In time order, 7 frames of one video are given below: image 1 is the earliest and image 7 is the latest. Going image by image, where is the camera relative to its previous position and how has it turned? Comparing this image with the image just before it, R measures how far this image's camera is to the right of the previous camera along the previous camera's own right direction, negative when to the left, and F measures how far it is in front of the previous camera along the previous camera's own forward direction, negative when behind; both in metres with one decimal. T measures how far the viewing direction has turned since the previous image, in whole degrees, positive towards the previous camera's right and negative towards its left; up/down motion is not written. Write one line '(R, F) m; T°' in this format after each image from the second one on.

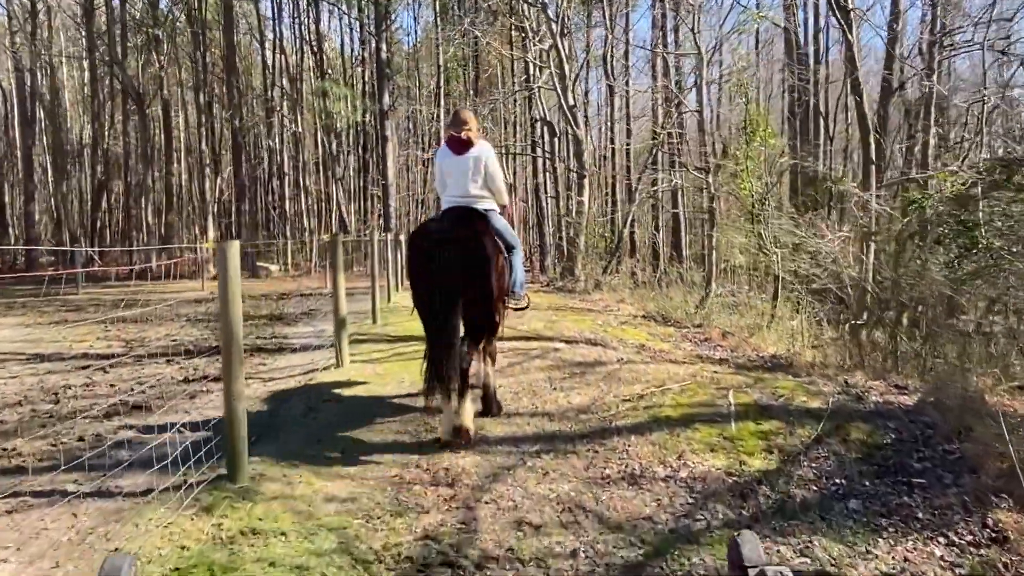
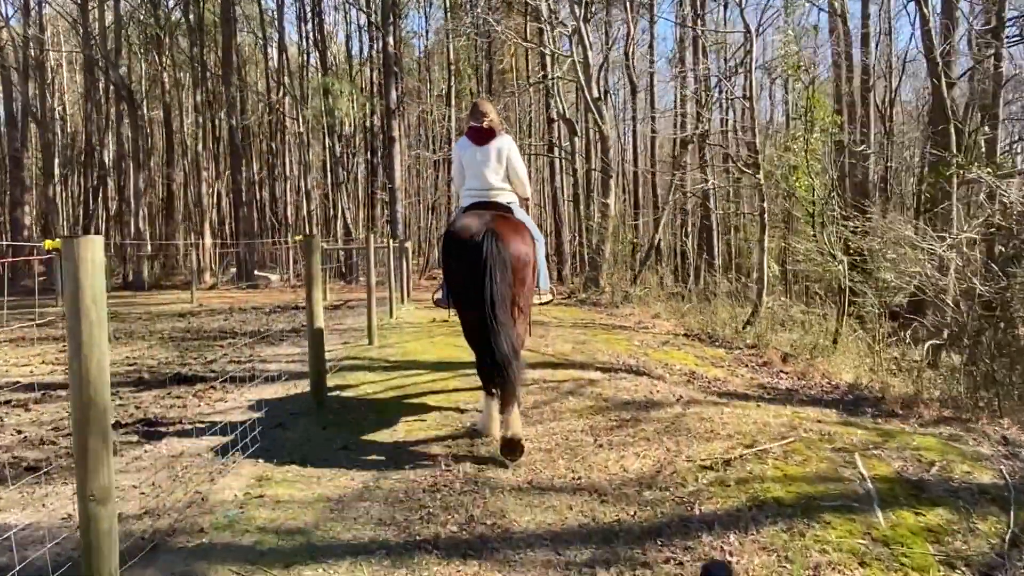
(-0.1, +1.8) m; -1°
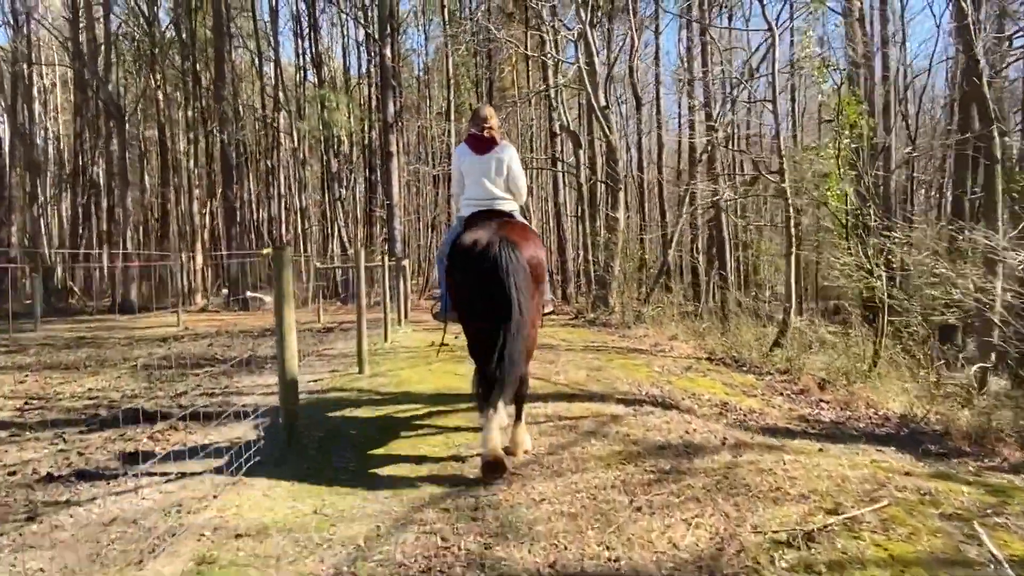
(-0.1, +1.0) m; 0°
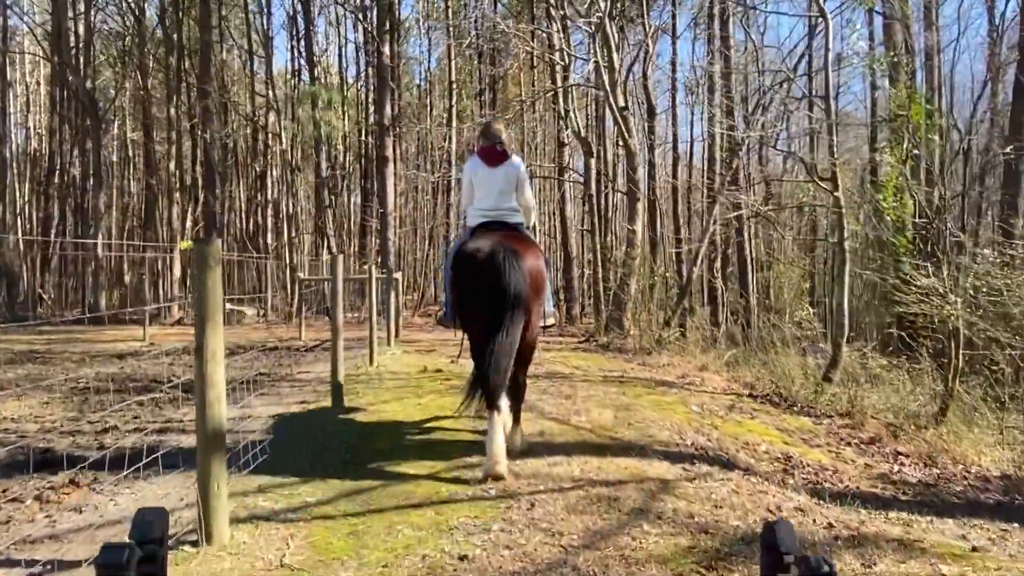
(-0.1, +1.6) m; 0°
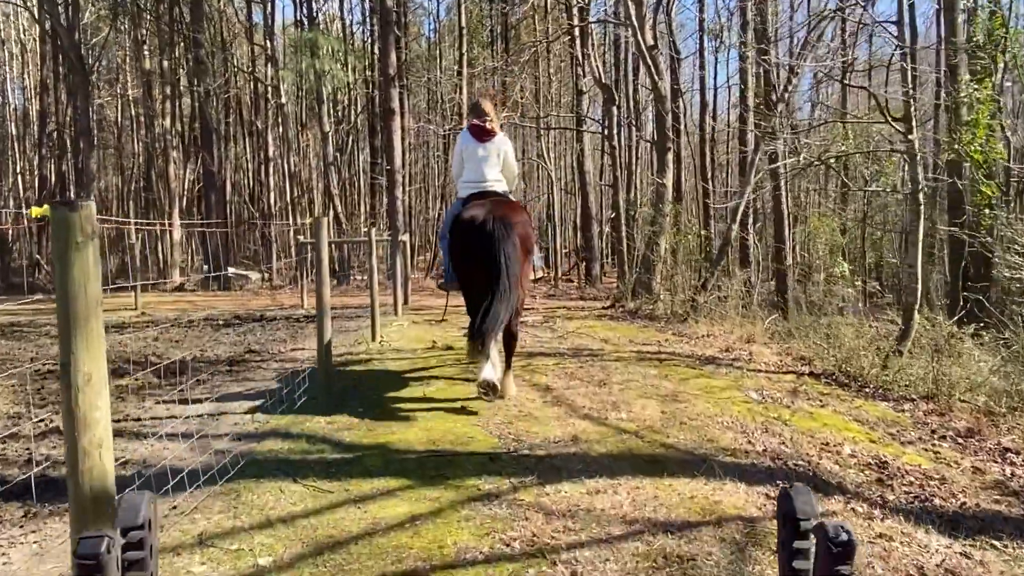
(-0.1, +1.3) m; -1°
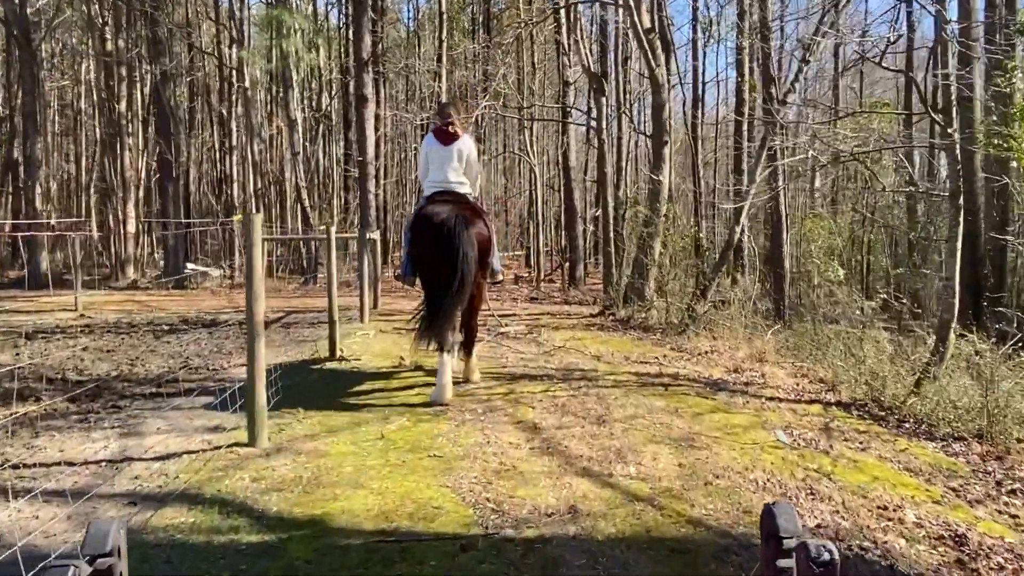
(0.0, +1.1) m; +2°
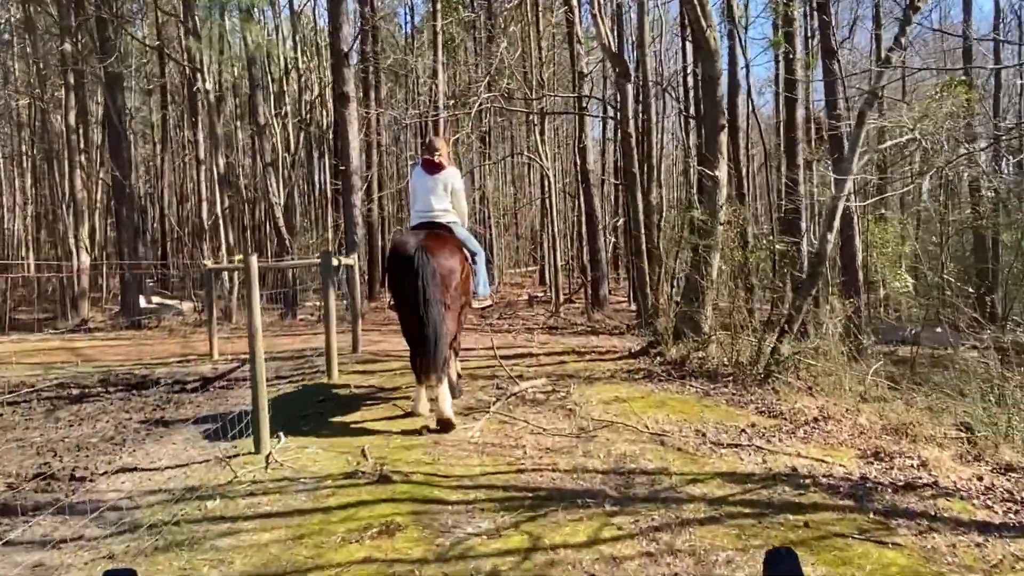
(0.0, +2.6) m; -1°
